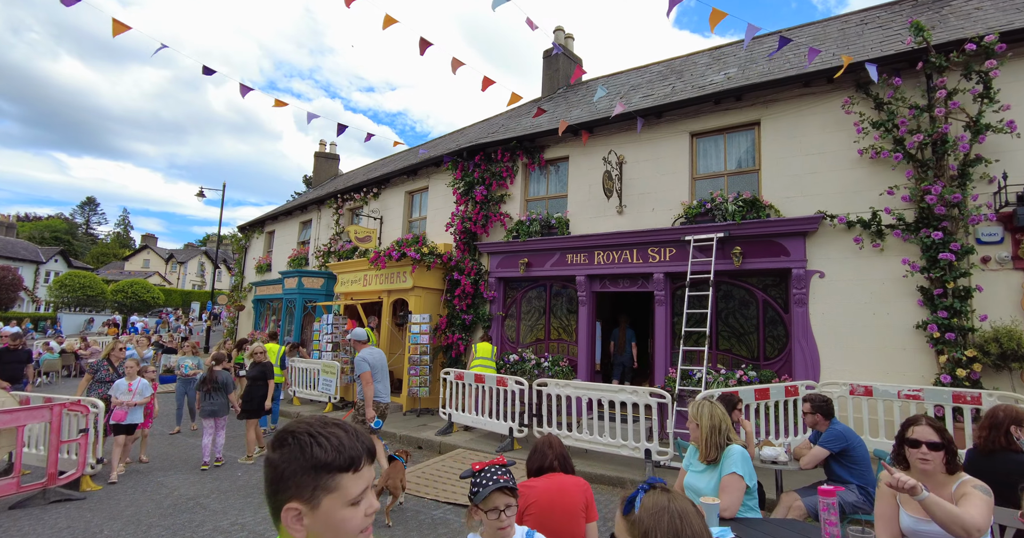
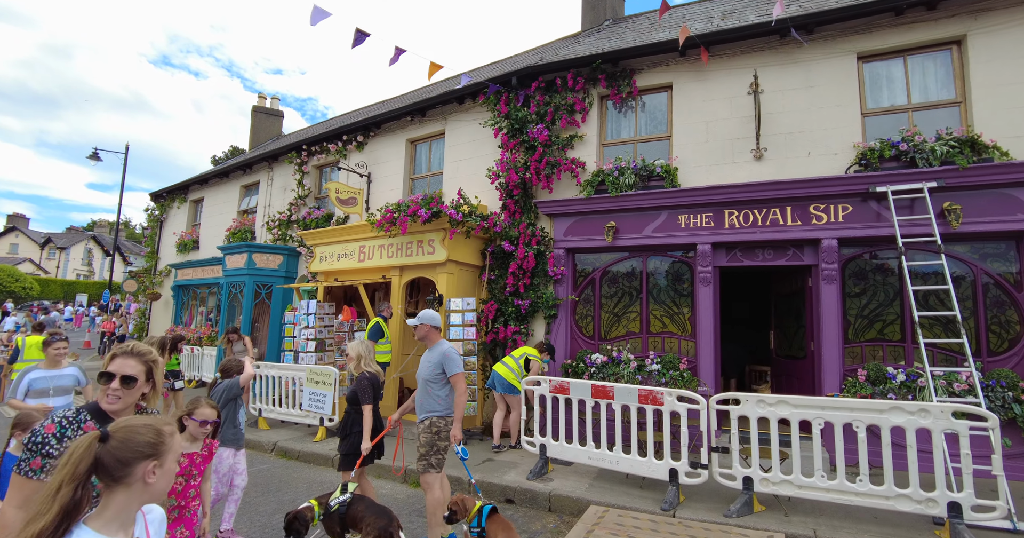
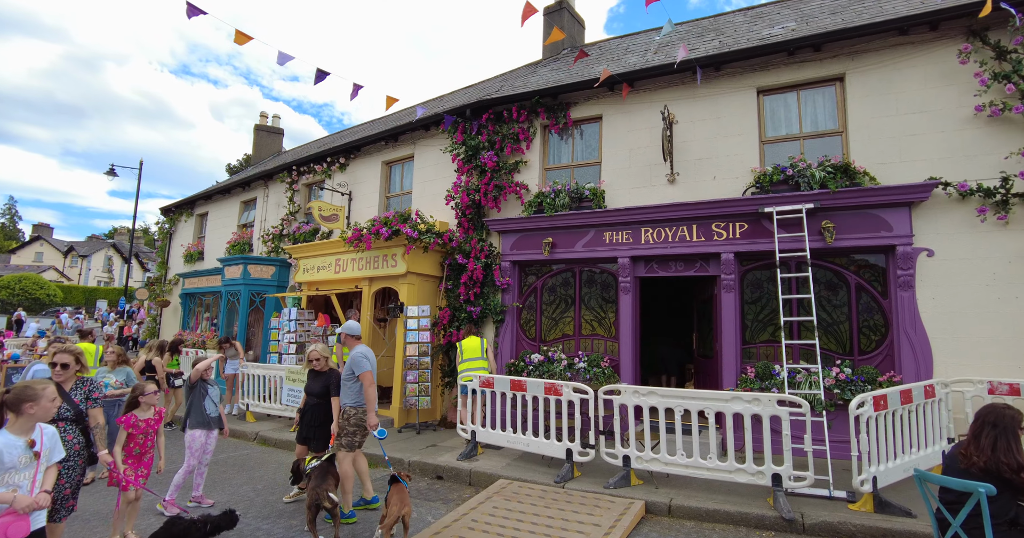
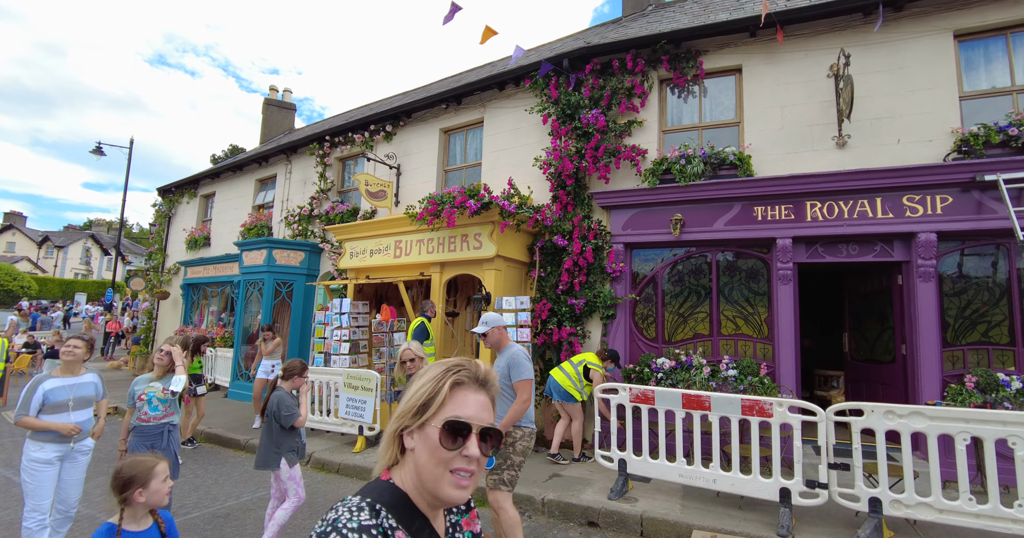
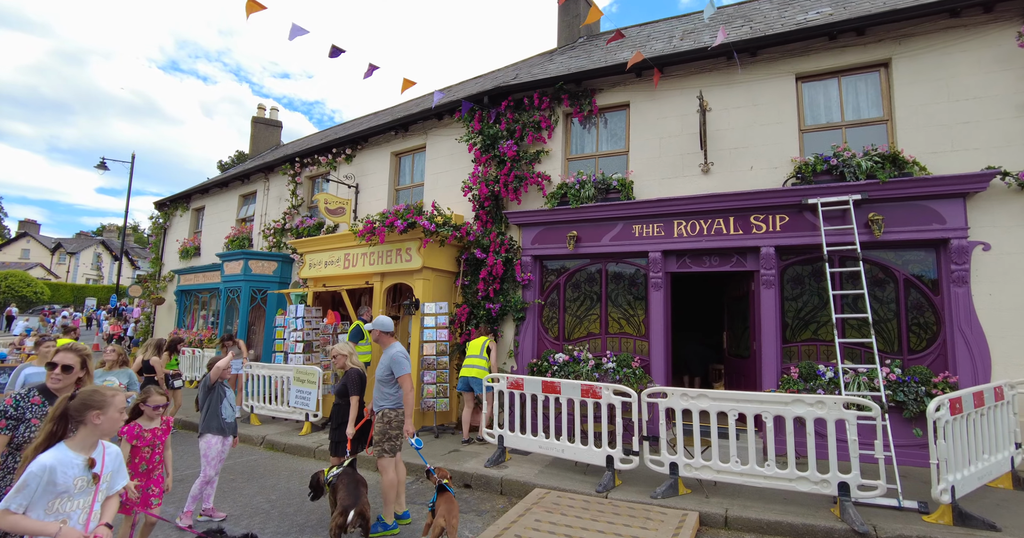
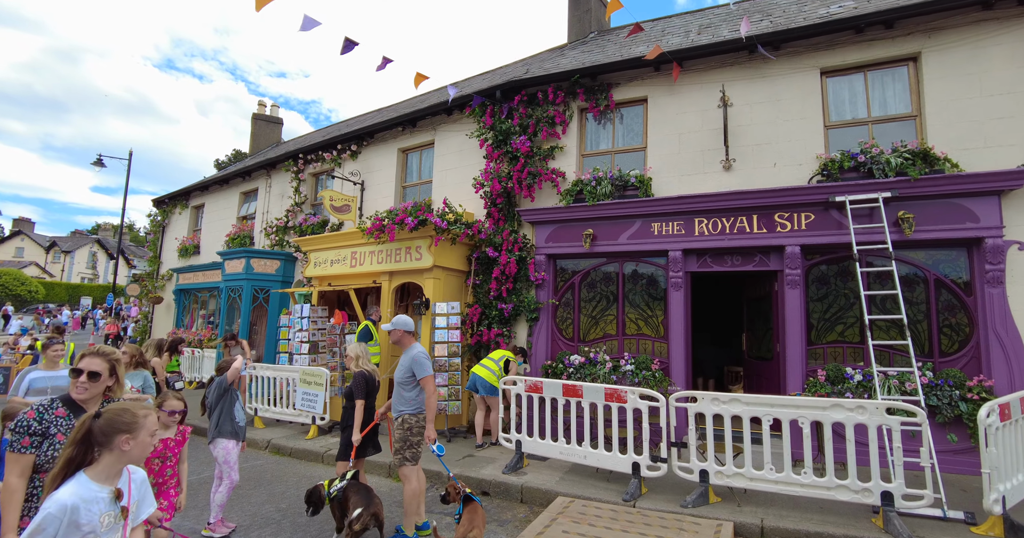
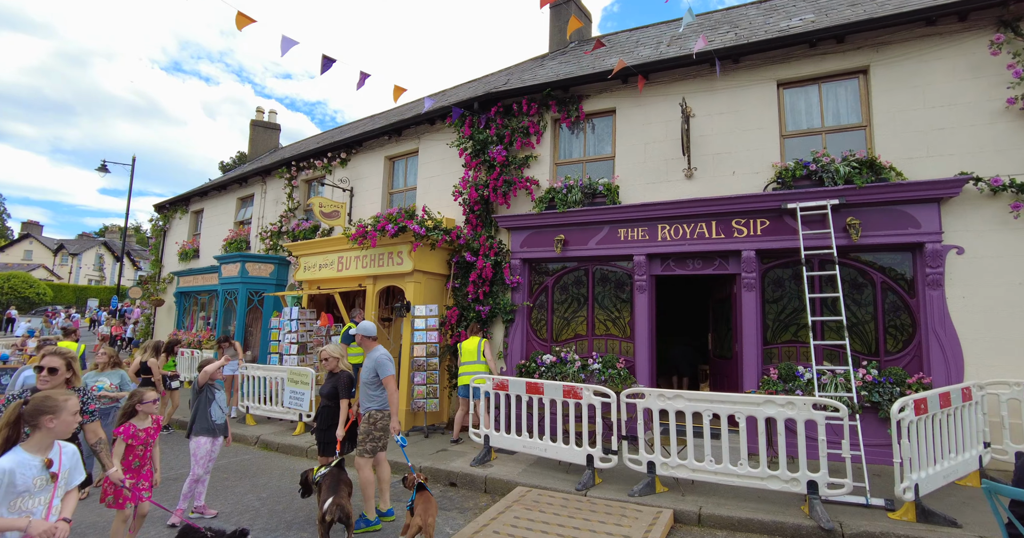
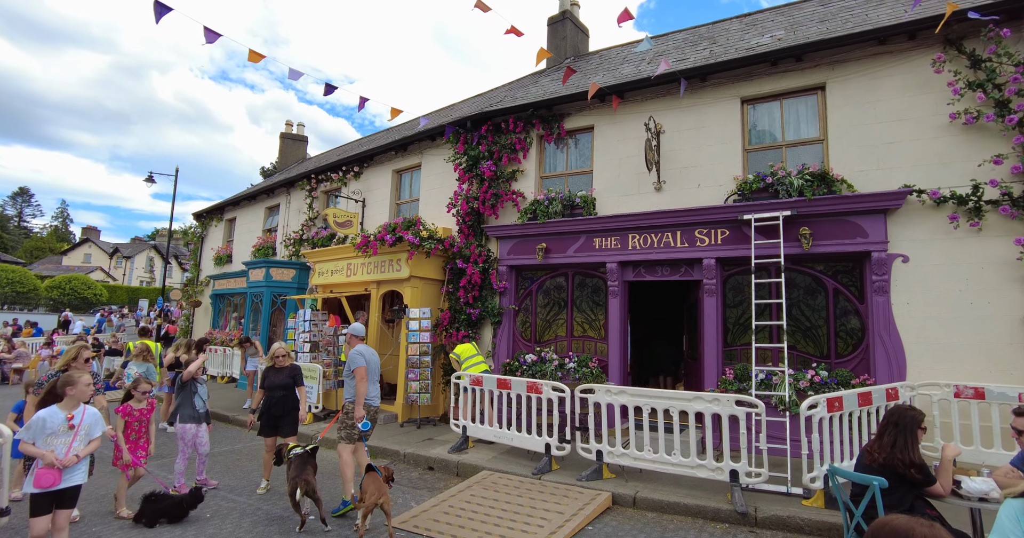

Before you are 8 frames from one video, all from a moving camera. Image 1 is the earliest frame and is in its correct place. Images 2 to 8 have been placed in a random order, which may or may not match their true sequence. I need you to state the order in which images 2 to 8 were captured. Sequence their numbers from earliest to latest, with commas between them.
8, 3, 7, 5, 6, 2, 4
